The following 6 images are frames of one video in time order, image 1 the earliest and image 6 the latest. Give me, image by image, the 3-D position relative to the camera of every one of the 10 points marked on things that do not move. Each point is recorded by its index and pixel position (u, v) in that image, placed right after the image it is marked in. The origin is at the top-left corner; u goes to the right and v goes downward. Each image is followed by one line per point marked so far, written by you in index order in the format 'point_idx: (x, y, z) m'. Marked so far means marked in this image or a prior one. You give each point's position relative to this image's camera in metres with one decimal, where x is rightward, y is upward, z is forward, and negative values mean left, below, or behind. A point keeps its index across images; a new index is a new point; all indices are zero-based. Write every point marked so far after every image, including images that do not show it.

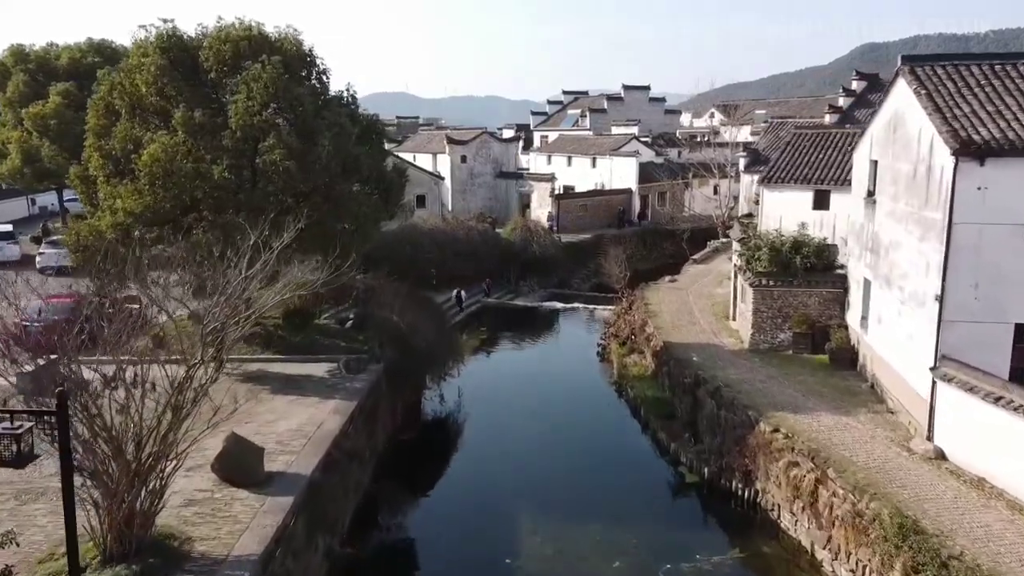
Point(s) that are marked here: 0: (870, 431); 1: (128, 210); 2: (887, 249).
0: (+5.1, -2.1, +11.7) m
1: (-6.4, +1.3, +13.6) m
2: (+6.0, +0.6, +13.0) m
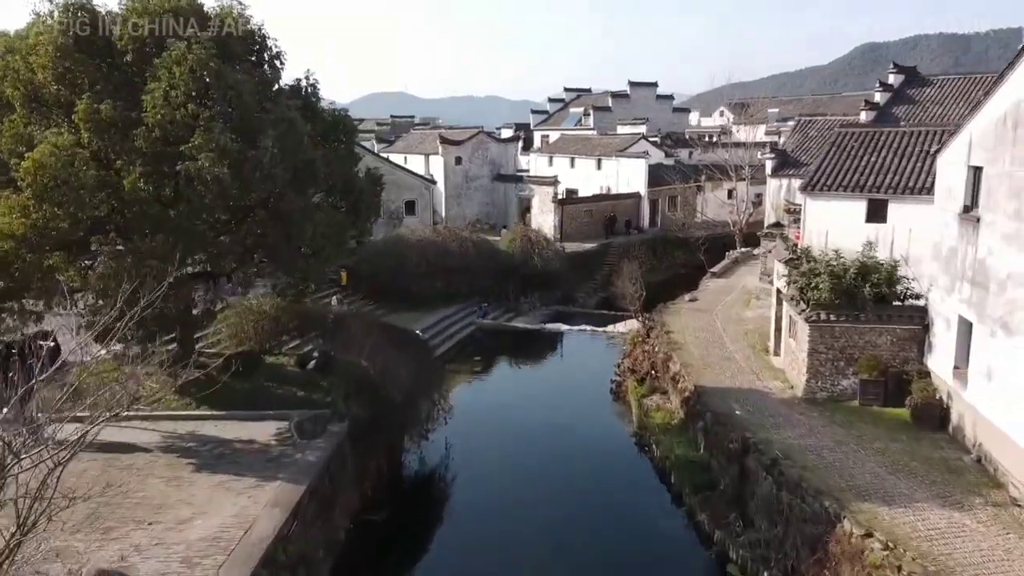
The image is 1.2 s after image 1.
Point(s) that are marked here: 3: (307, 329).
0: (+5.1, -2.6, +8.6) m
1: (-6.4, +0.7, +10.5) m
2: (+6.0, 0.0, +9.9) m
3: (-3.9, -0.7, +15.6) m
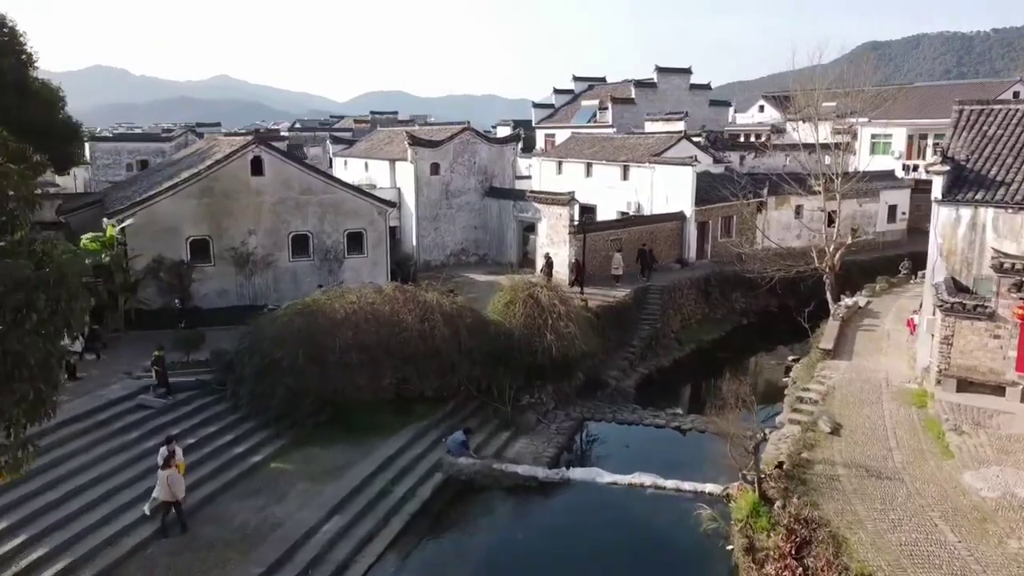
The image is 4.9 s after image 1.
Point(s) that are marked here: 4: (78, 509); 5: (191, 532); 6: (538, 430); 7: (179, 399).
0: (+5.1, -4.6, -1.8) m
1: (-6.4, -1.2, 0.0) m
2: (+6.0, -1.9, -0.5) m
3: (-4.0, -2.6, +5.2) m
4: (-5.5, -2.8, +10.4) m
5: (-4.2, -3.2, +10.7) m
6: (+0.5, -2.8, +16.0) m
7: (-5.6, -1.9, +13.8) m
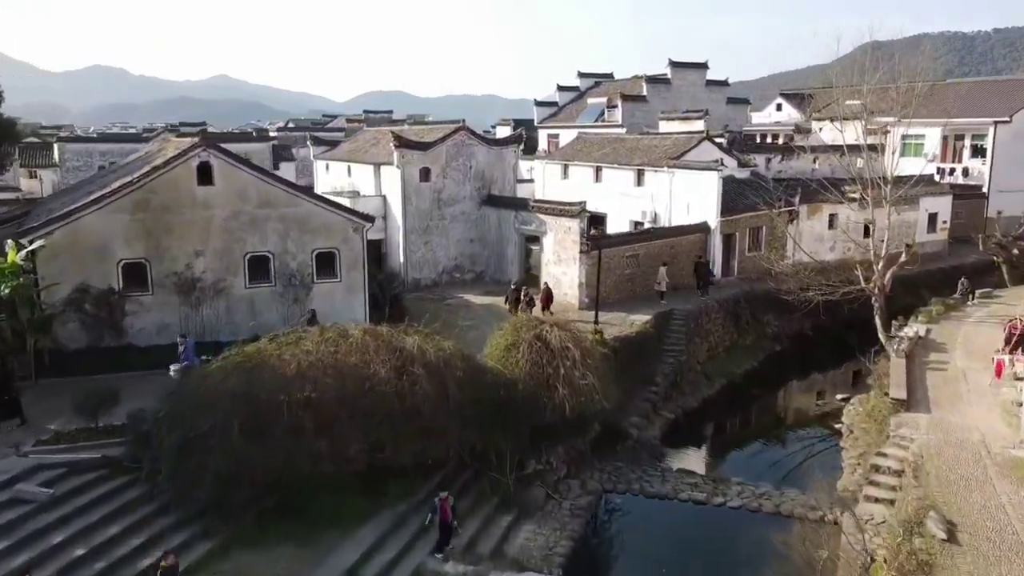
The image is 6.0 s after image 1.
0: (+5.1, -5.2, -5.2) m
1: (-6.4, -1.8, -3.3) m
2: (+6.0, -2.5, -3.9) m
3: (-3.9, -3.3, +1.9) m
4: (-5.5, -3.4, +7.1) m
5: (-4.2, -3.8, +7.3) m
6: (+0.5, -3.4, +12.6) m
7: (-5.6, -2.5, +10.4) m
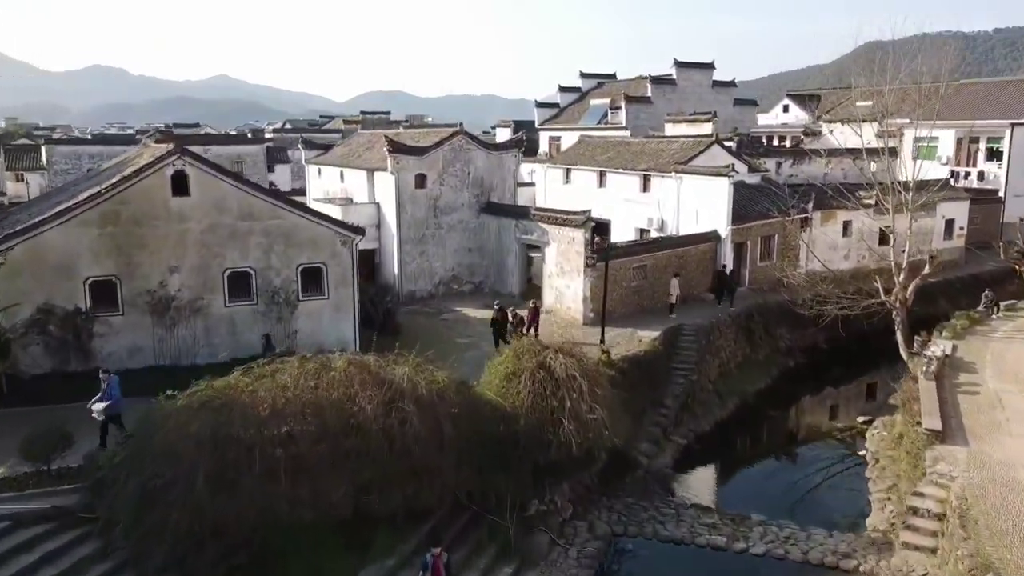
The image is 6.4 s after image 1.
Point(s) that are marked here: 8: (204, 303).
0: (+5.1, -5.5, -6.4) m
1: (-6.4, -2.2, -4.5) m
2: (+6.0, -2.9, -5.1) m
3: (-3.9, -3.6, +0.7) m
4: (-5.5, -3.8, +5.9) m
5: (-4.2, -4.2, +6.1) m
6: (+0.6, -3.8, +11.4) m
7: (-5.5, -2.9, +9.2) m
8: (-5.7, -0.3, +15.2) m
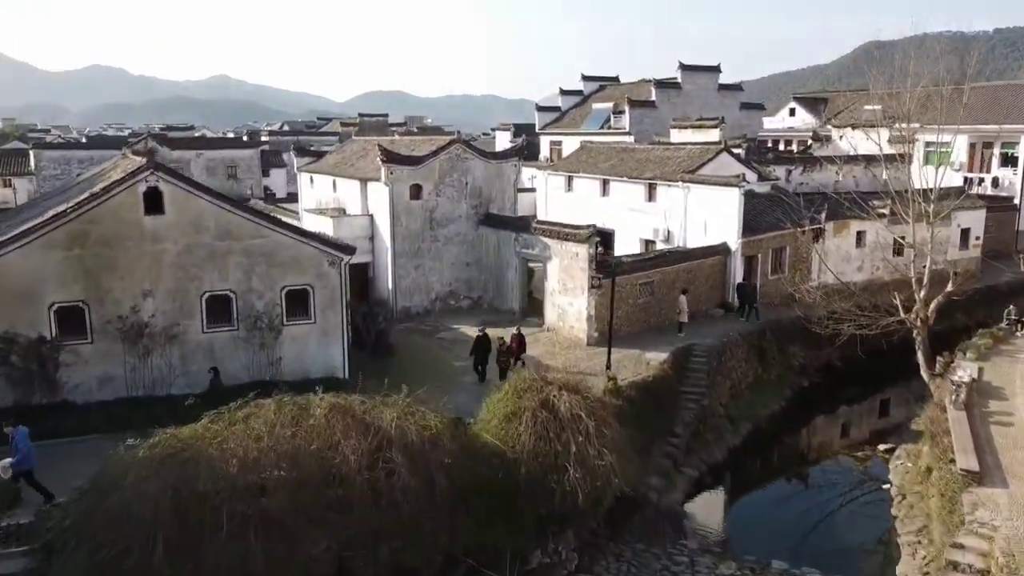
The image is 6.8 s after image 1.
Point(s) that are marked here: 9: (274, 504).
0: (+5.1, -6.0, -7.5) m
1: (-6.4, -2.6, -5.6) m
2: (+6.0, -3.3, -6.1) m
3: (-3.9, -4.1, -0.4) m
4: (-5.5, -4.2, +4.8) m
5: (-4.2, -4.6, +5.0) m
6: (+0.6, -4.2, +10.4) m
7: (-5.5, -3.3, +8.1) m
8: (-5.7, -0.7, +14.1) m
9: (-2.6, -2.4, +9.1) m
